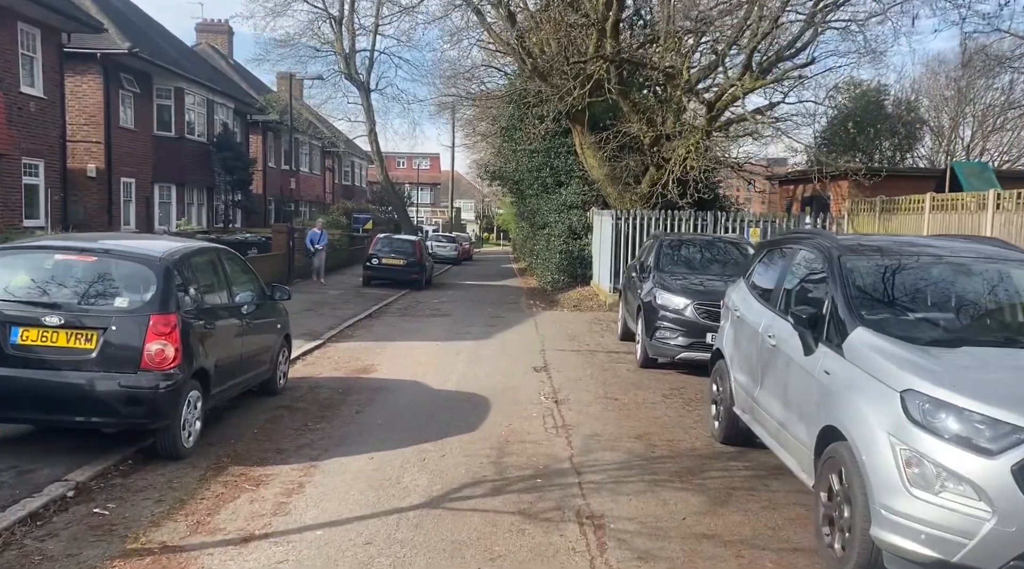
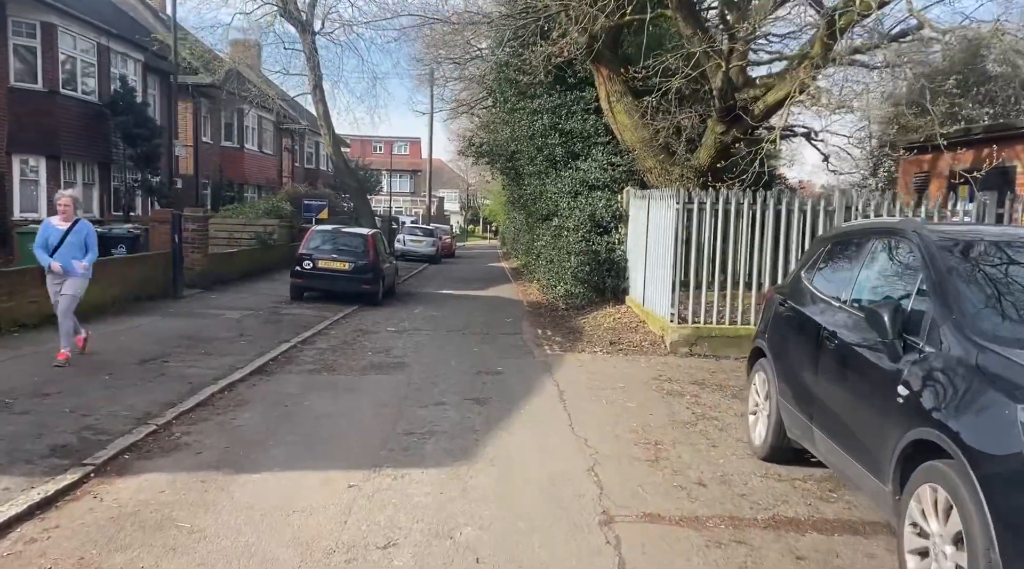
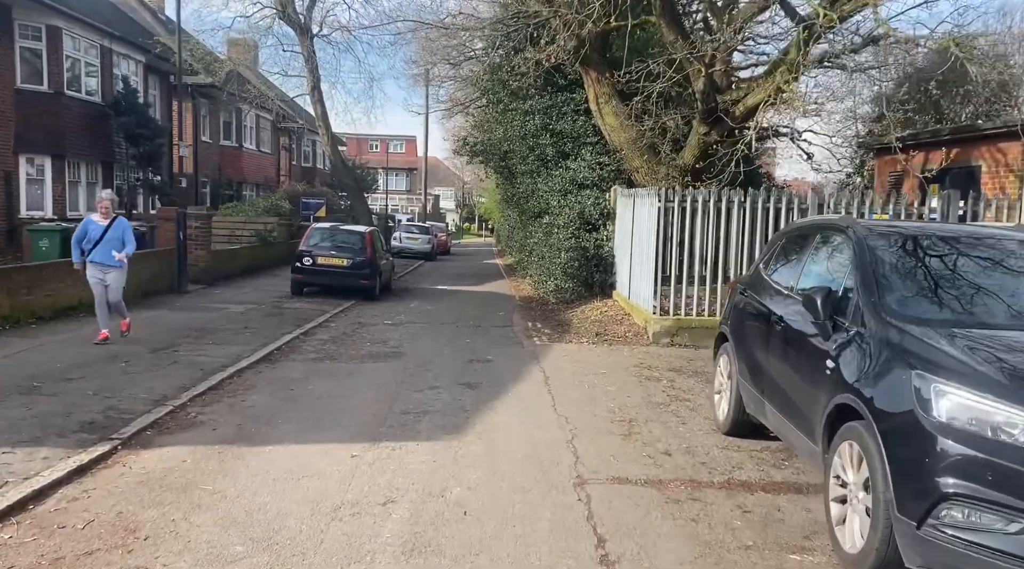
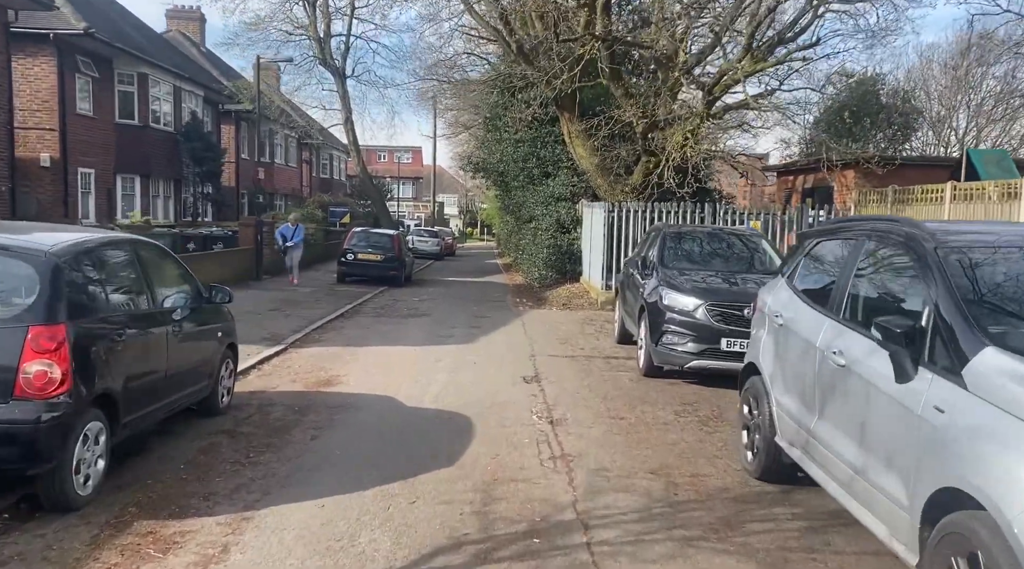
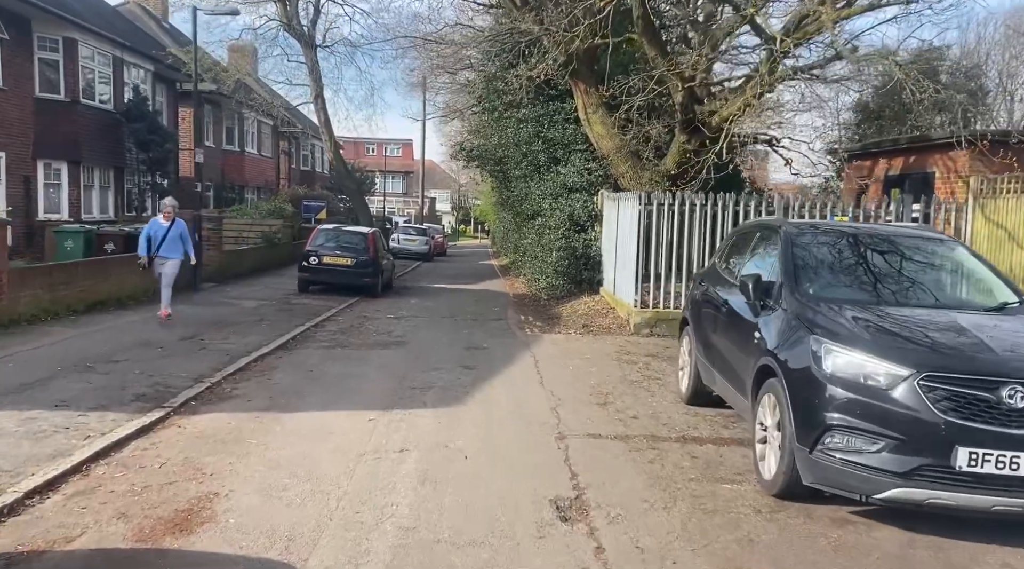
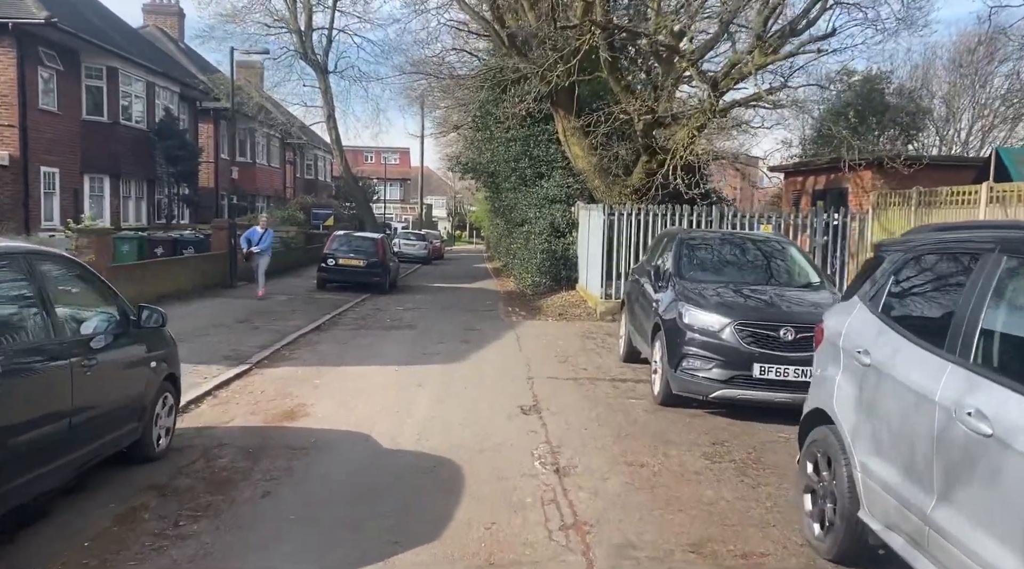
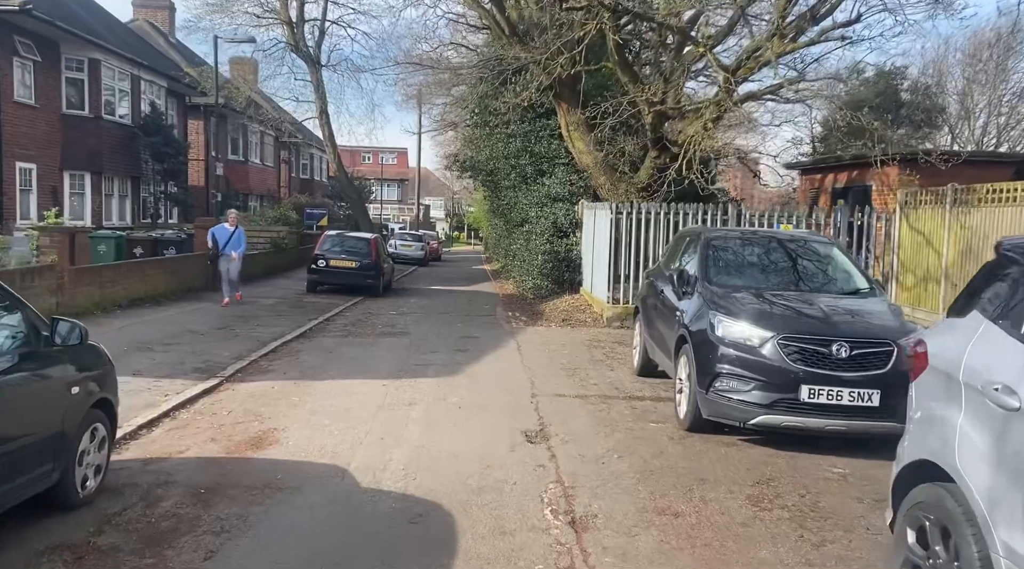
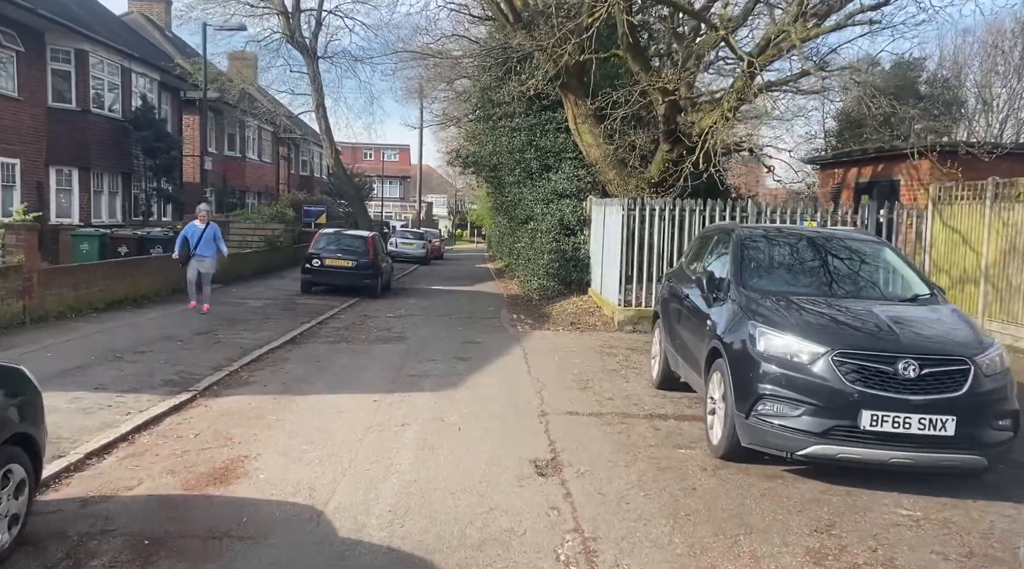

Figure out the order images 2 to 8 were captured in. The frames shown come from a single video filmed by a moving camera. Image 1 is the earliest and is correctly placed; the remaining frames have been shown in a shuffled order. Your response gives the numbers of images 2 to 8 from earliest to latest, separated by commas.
4, 6, 7, 8, 5, 3, 2
